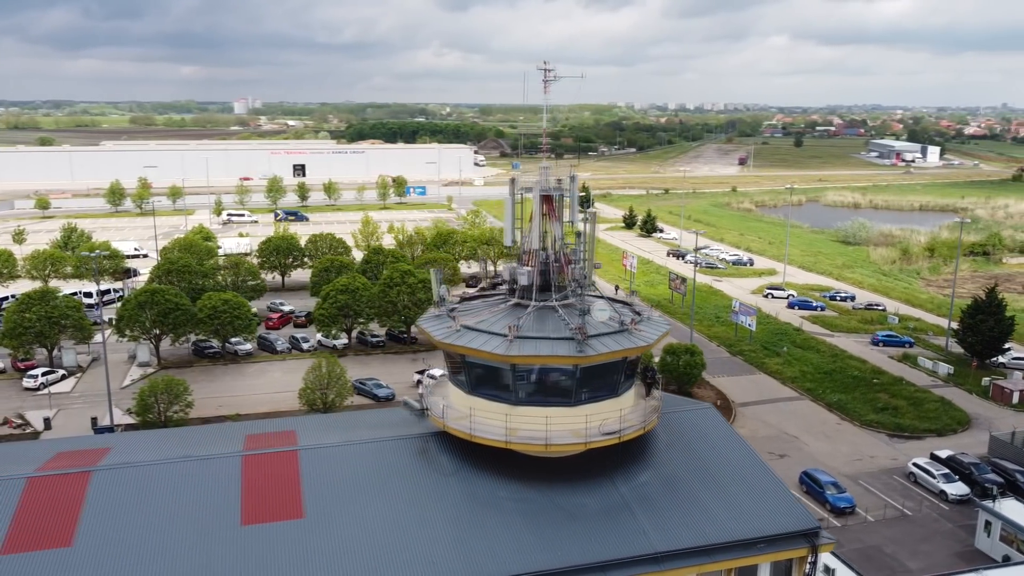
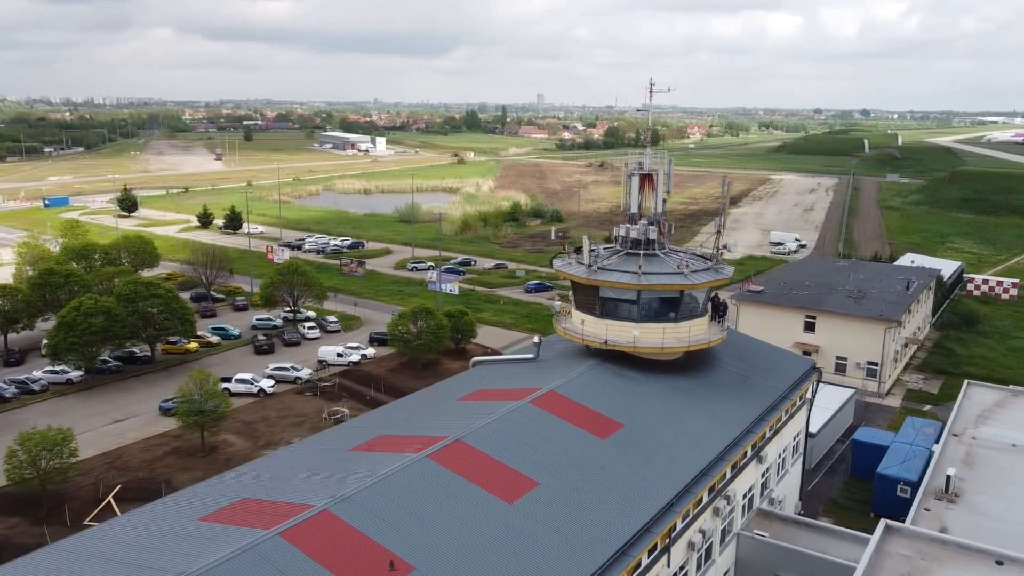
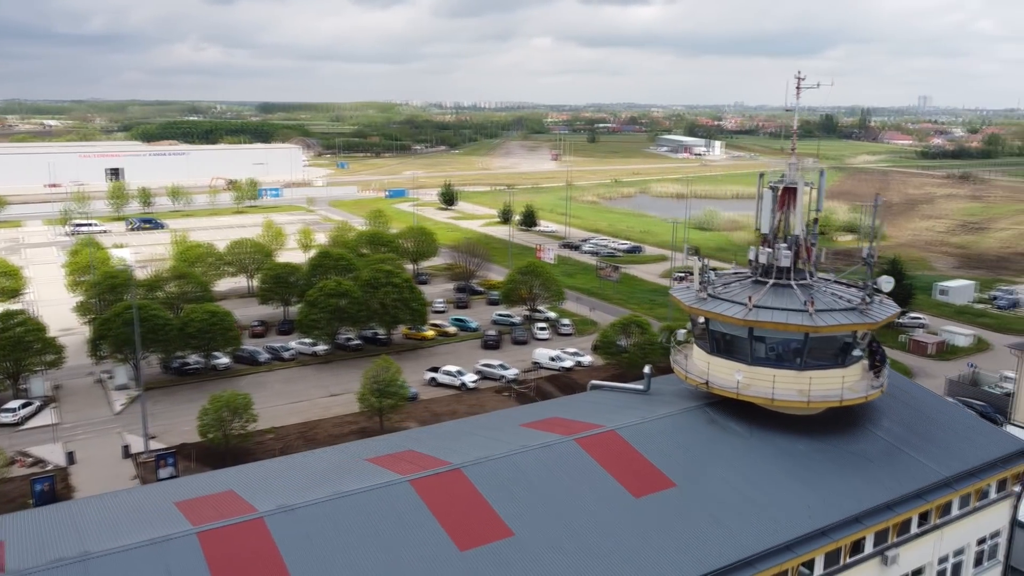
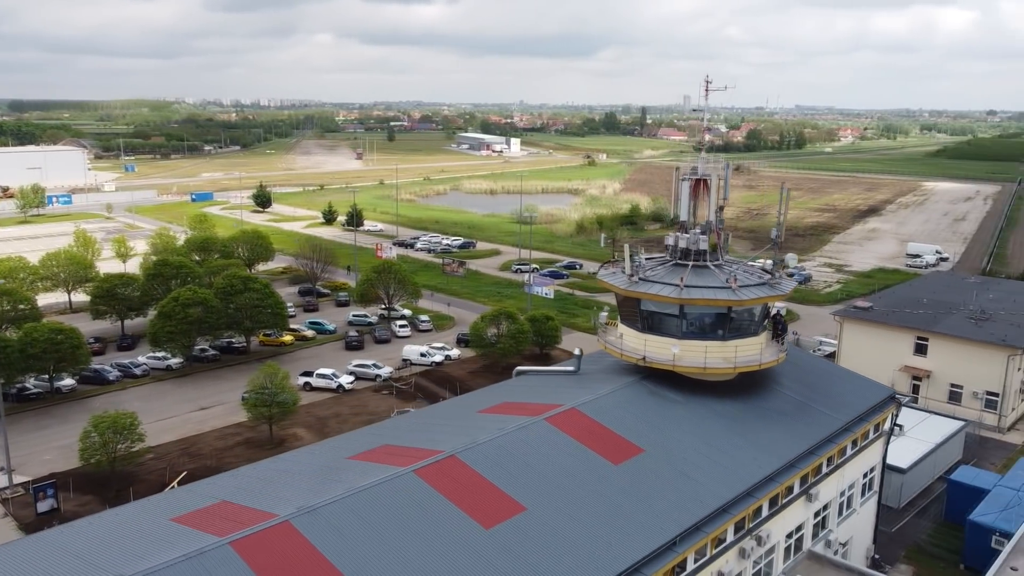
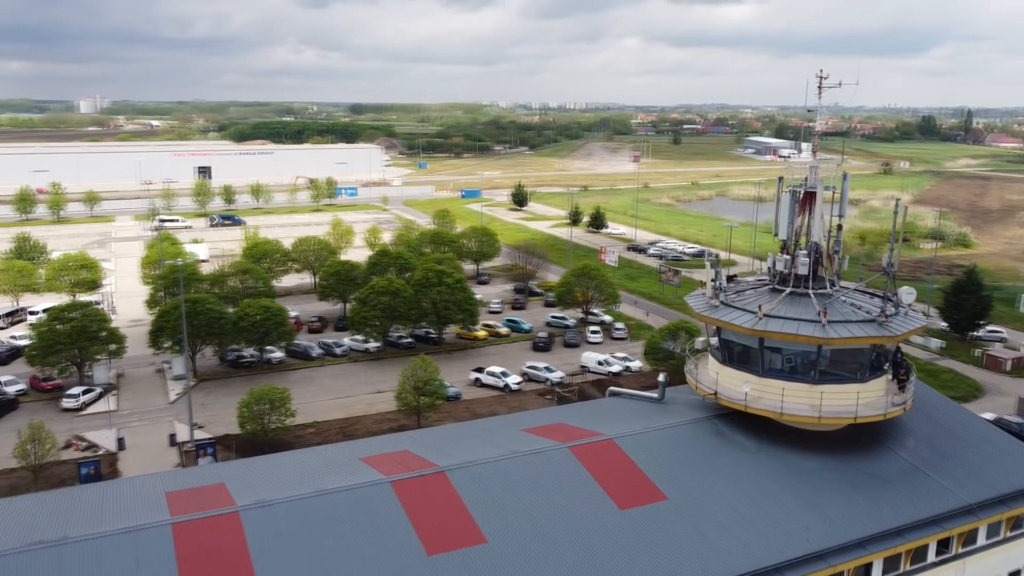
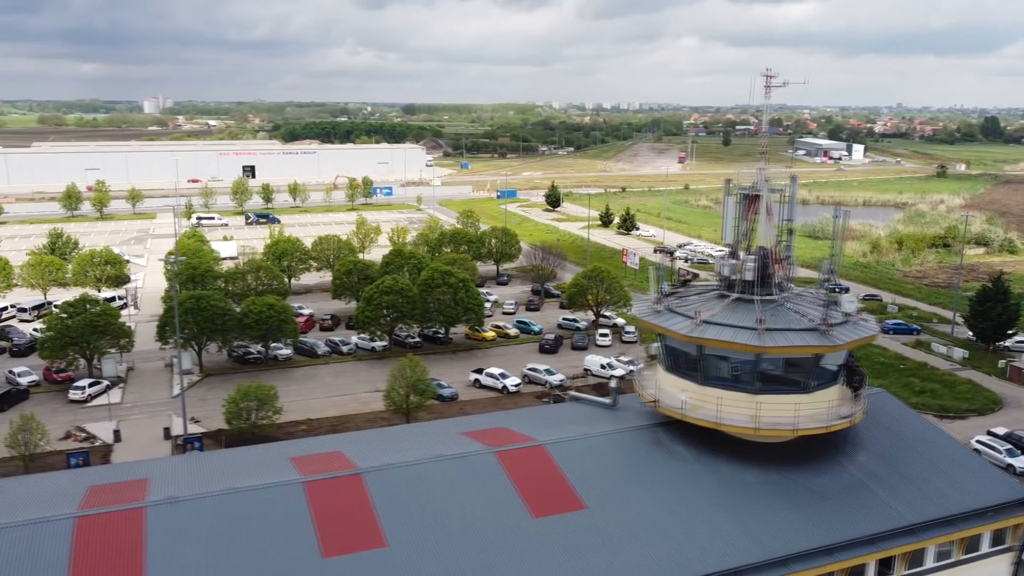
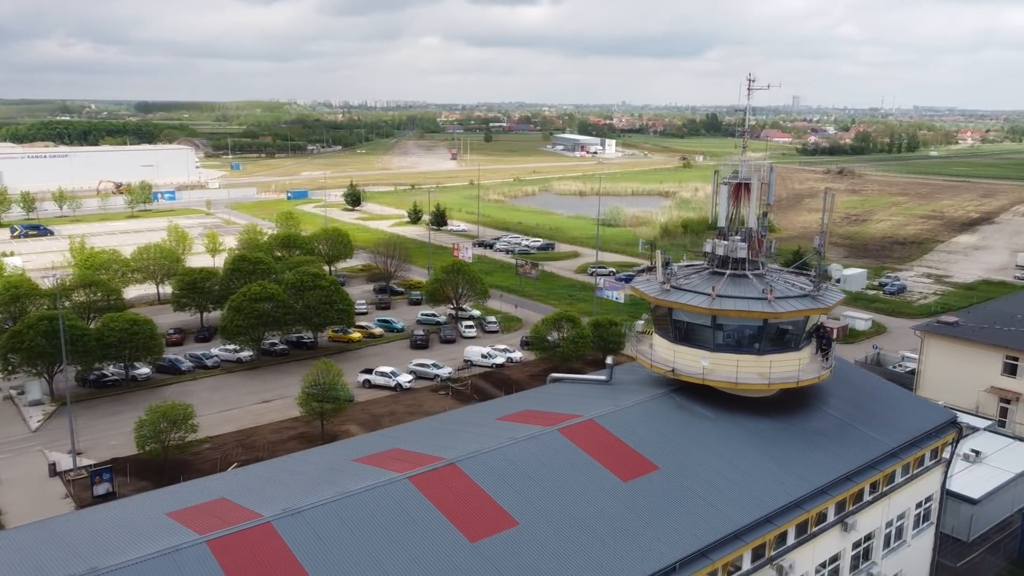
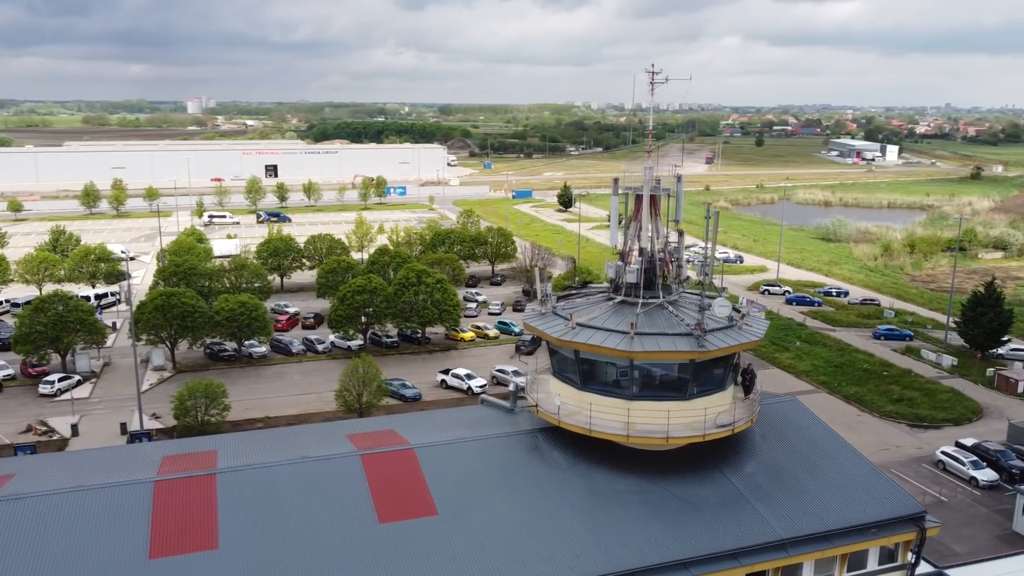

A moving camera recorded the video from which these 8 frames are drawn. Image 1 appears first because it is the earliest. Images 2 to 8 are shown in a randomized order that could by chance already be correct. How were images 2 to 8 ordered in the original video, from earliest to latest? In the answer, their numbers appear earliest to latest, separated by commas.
8, 6, 5, 3, 7, 4, 2
